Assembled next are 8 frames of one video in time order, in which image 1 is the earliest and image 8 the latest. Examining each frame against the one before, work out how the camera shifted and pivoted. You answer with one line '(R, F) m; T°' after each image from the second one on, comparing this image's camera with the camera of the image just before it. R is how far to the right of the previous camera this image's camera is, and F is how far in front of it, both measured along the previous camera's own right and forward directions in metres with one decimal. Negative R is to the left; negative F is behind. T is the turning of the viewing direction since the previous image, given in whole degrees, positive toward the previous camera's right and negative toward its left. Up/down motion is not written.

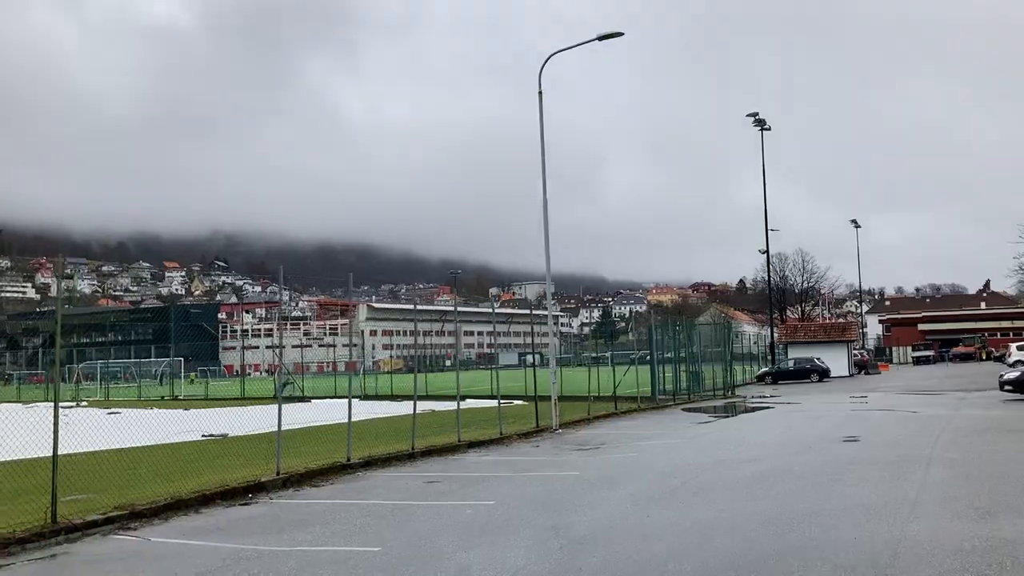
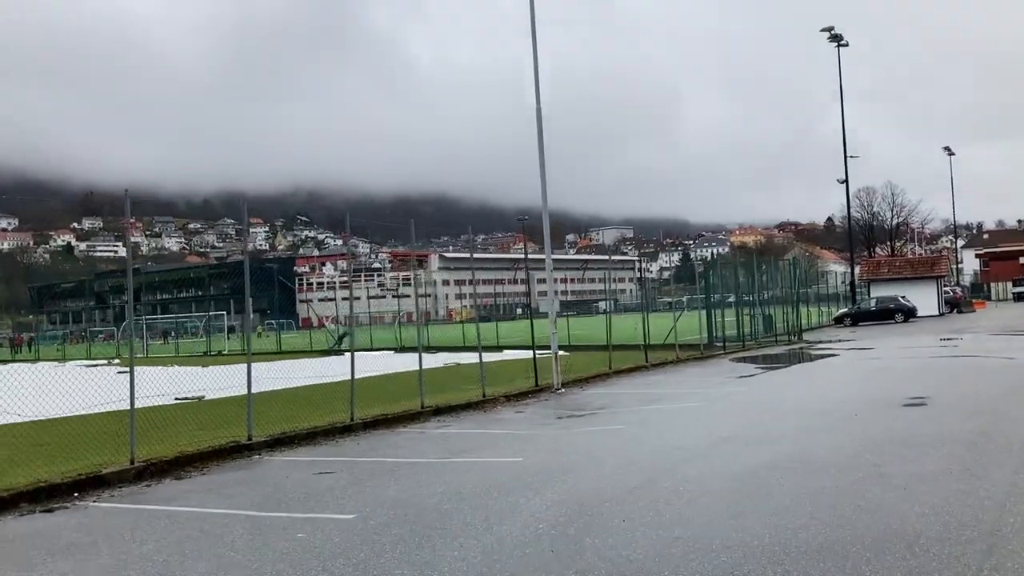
(+0.7, +1.6) m; -5°
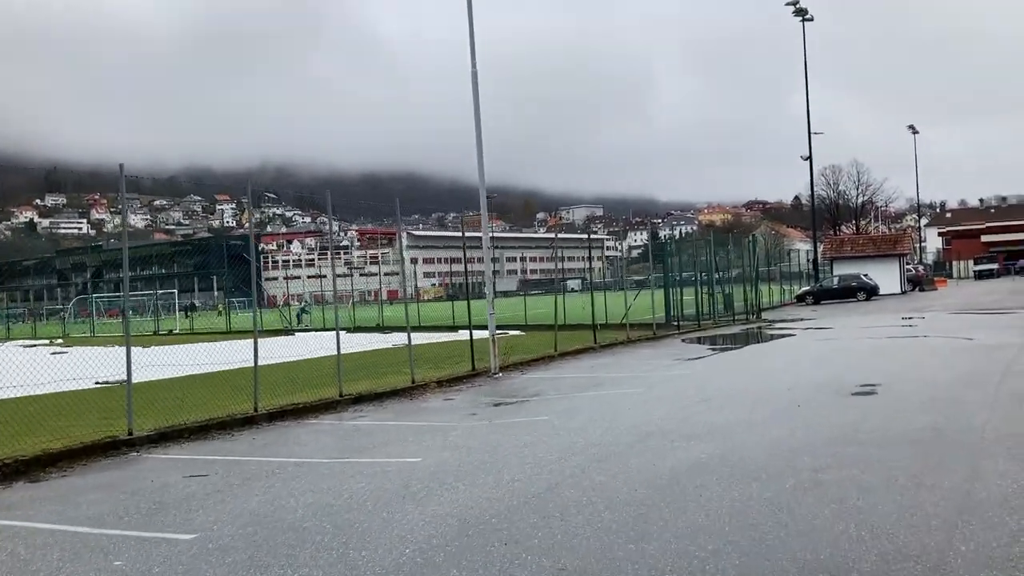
(+0.3, +0.5) m; +2°
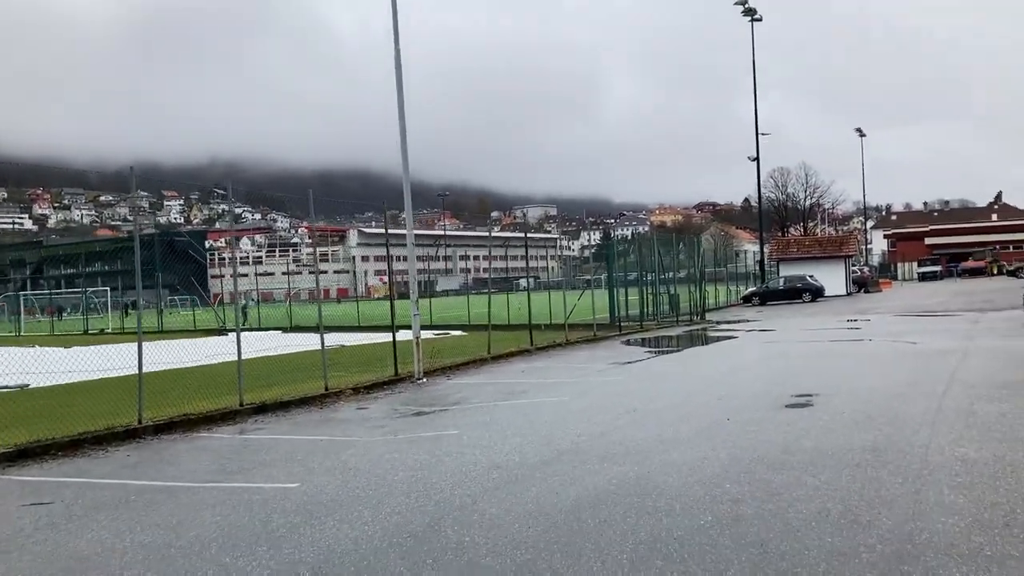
(+0.2, +0.4) m; +3°
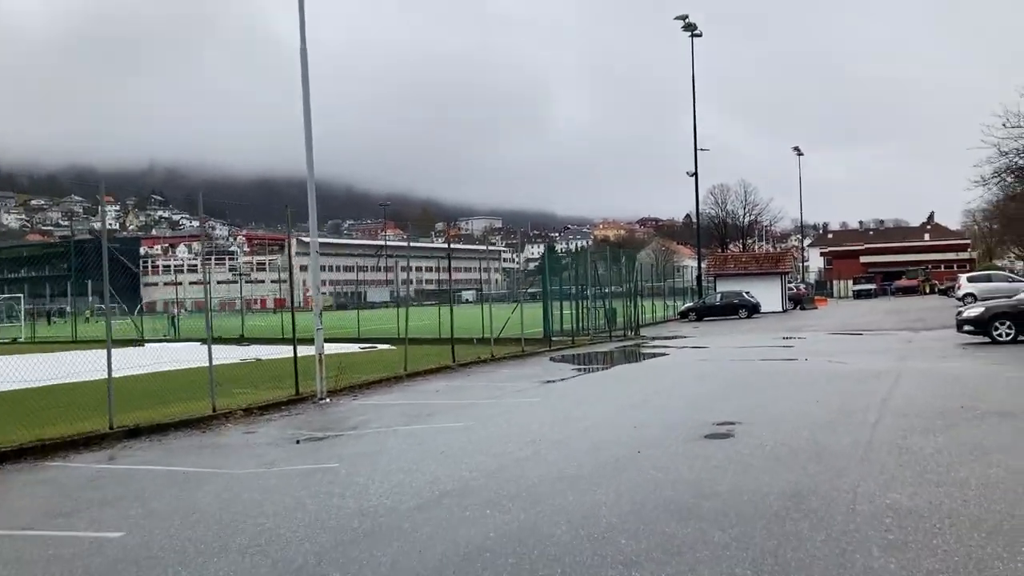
(+0.2, +0.4) m; +3°
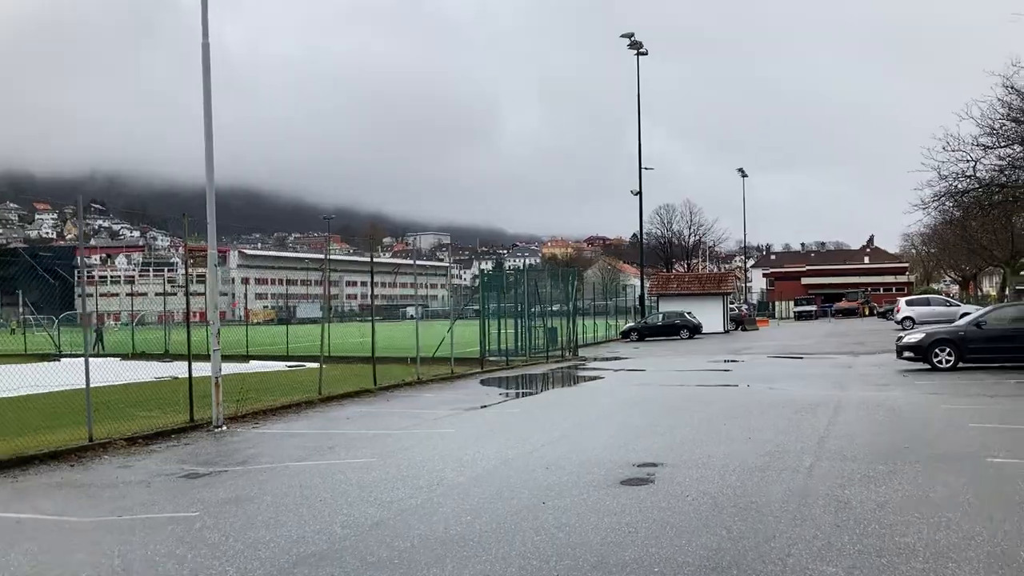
(+0.2, +0.4) m; +3°
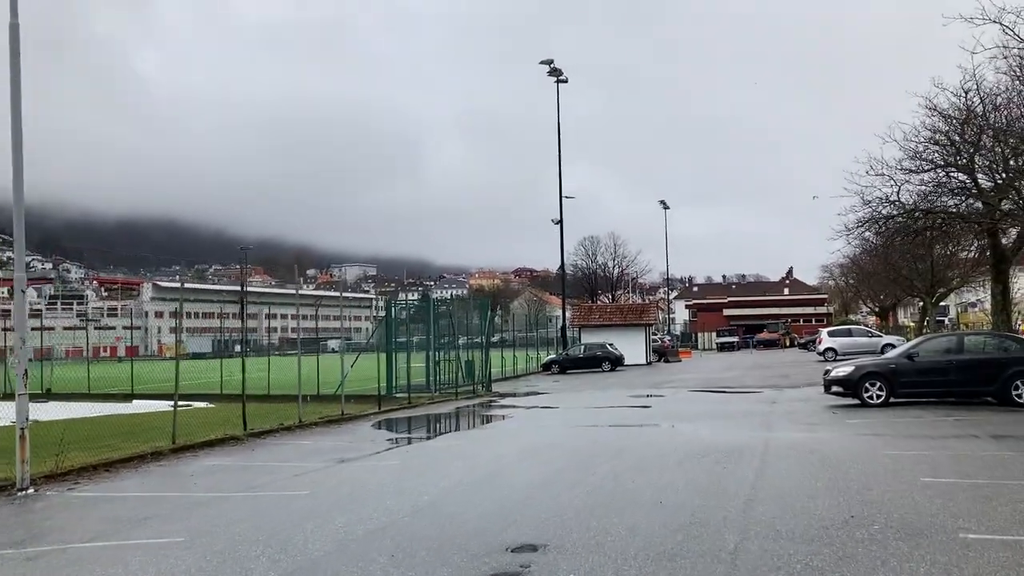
(+0.3, +0.8) m; +4°
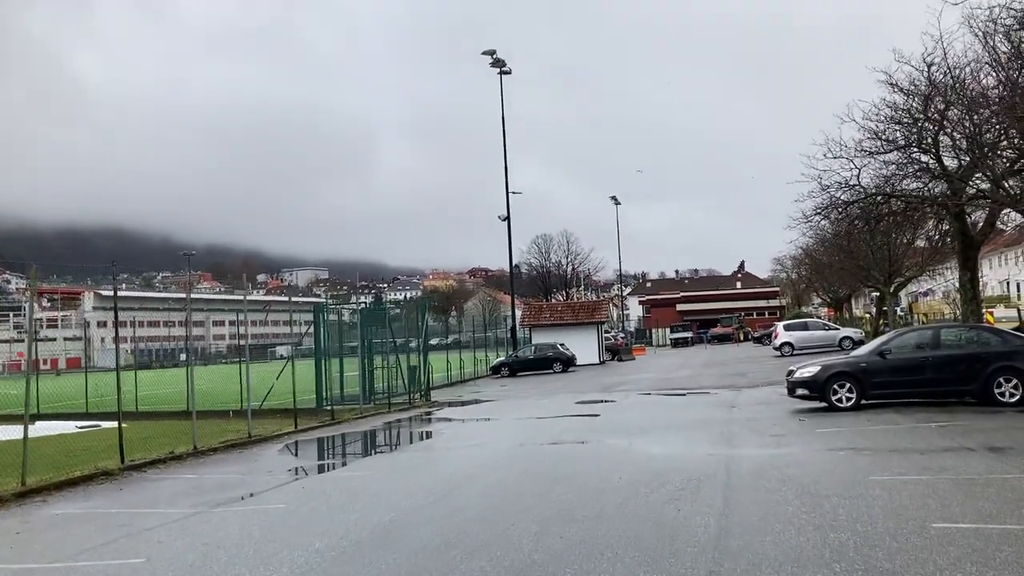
(+0.2, +0.9) m; +3°
